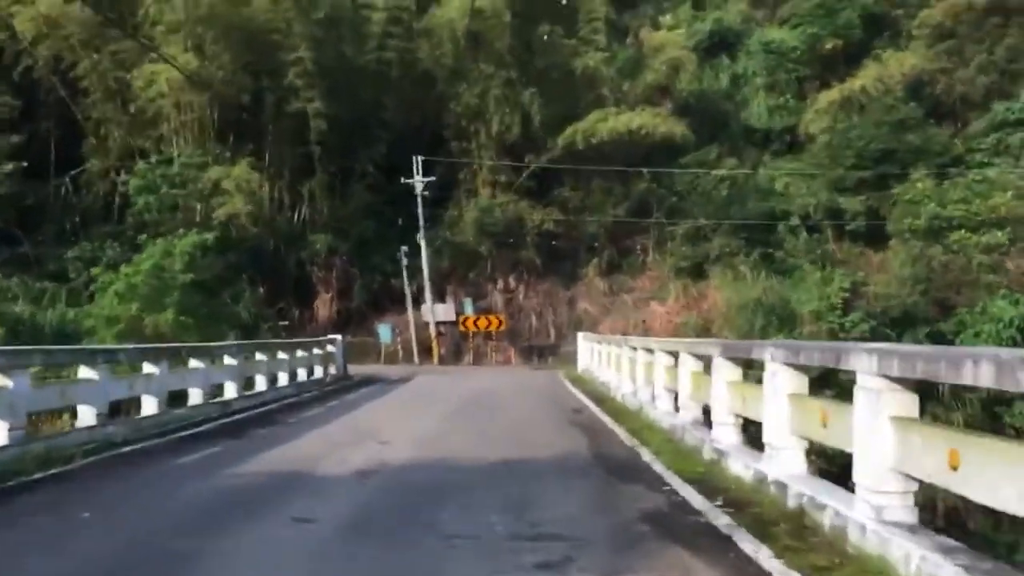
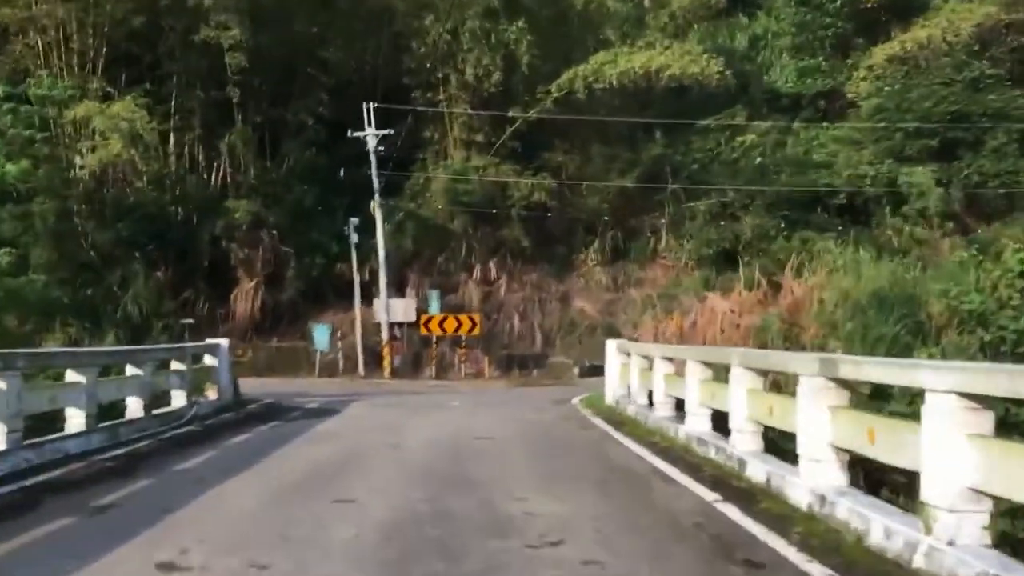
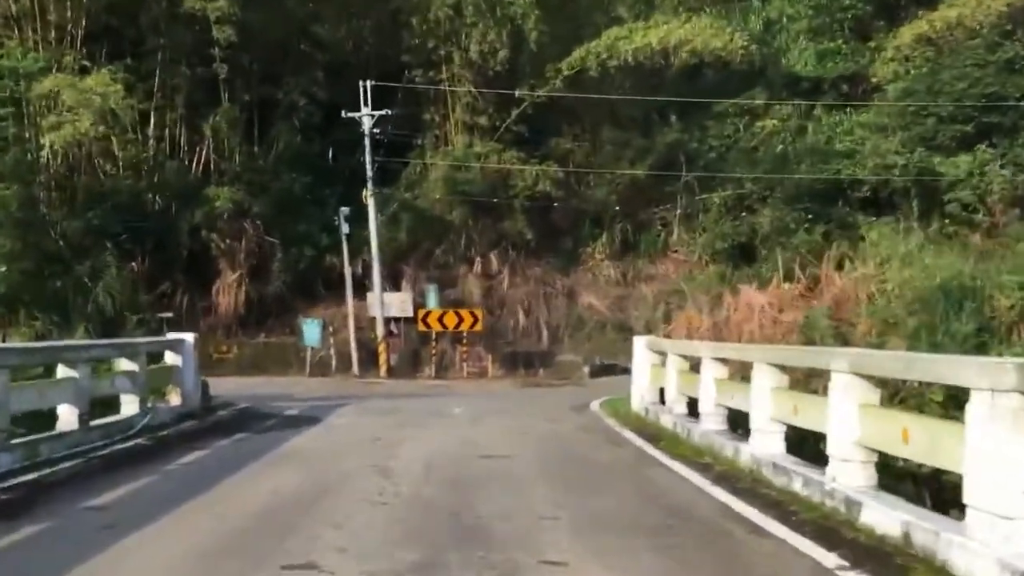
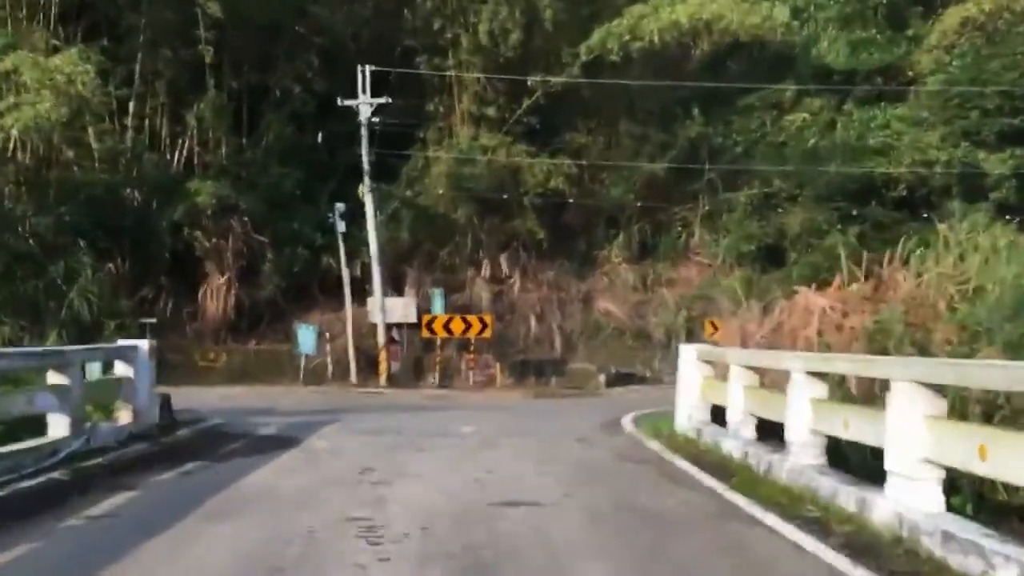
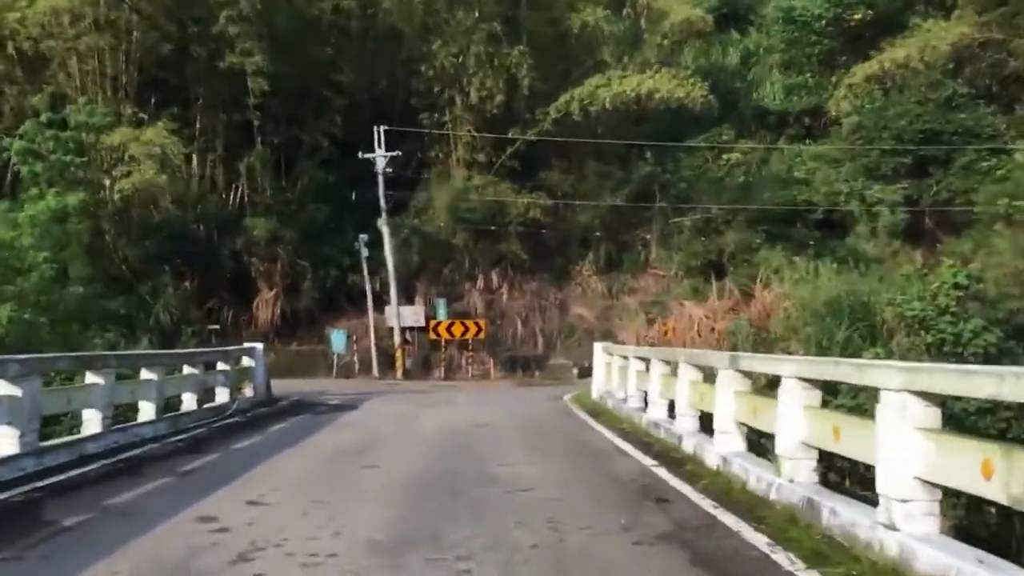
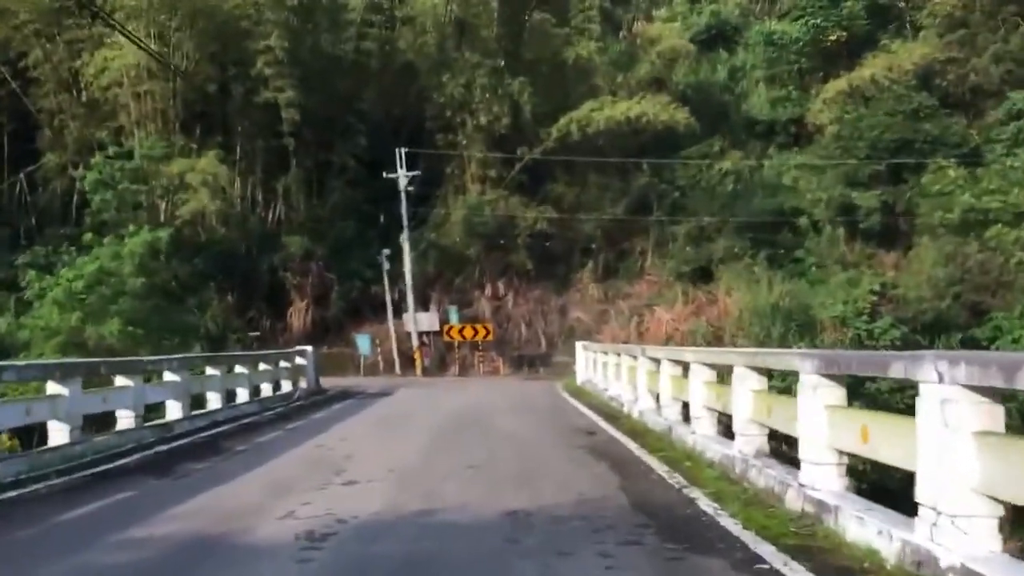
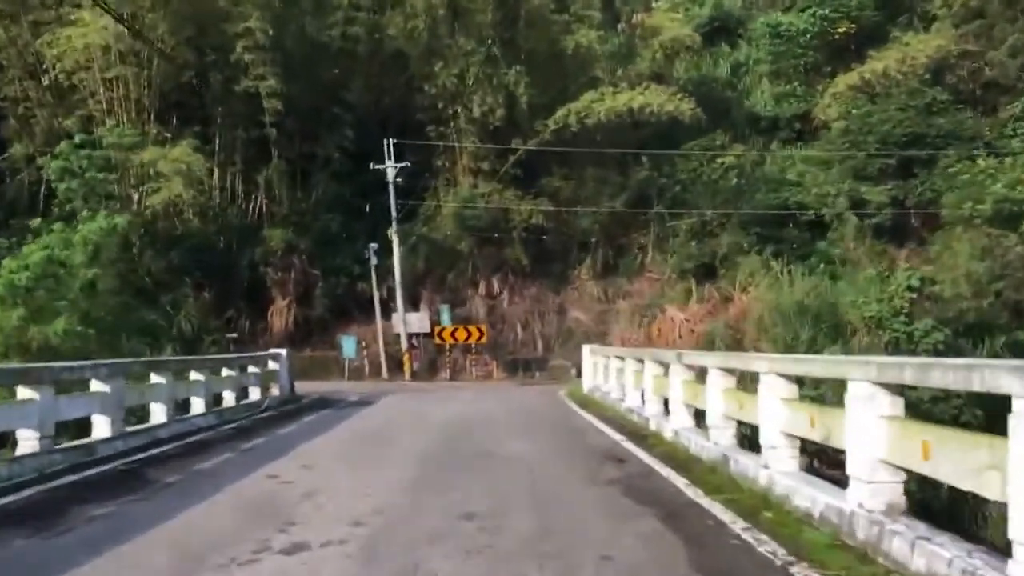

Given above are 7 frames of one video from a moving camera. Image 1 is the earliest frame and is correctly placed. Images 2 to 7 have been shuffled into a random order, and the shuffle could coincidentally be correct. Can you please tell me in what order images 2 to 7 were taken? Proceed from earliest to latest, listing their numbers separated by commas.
6, 7, 5, 2, 3, 4
